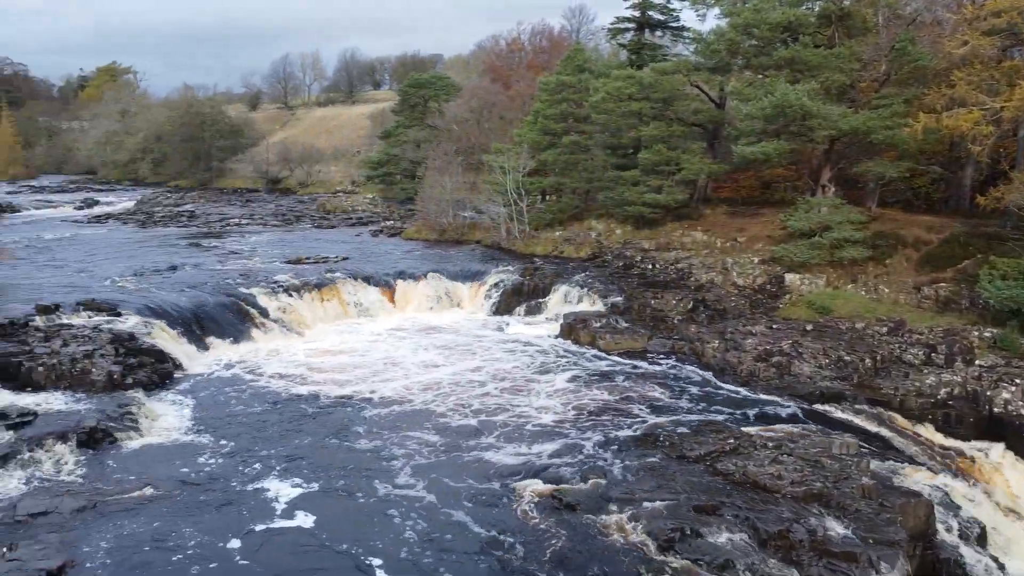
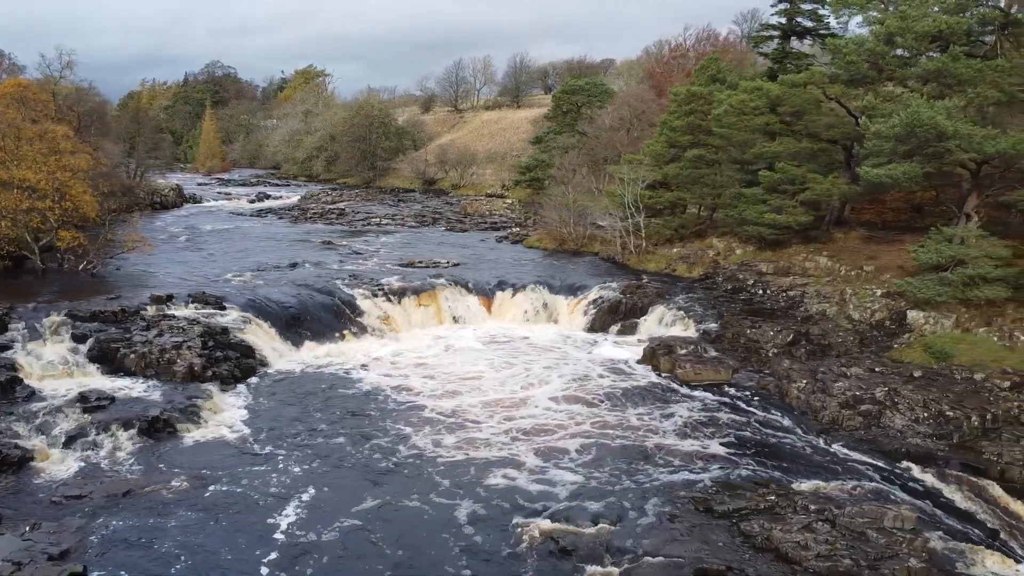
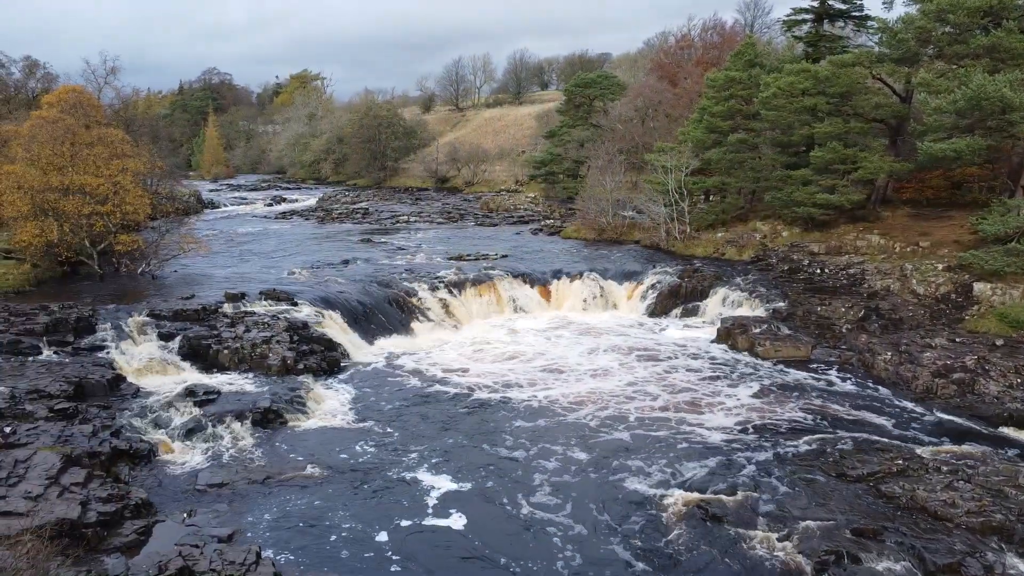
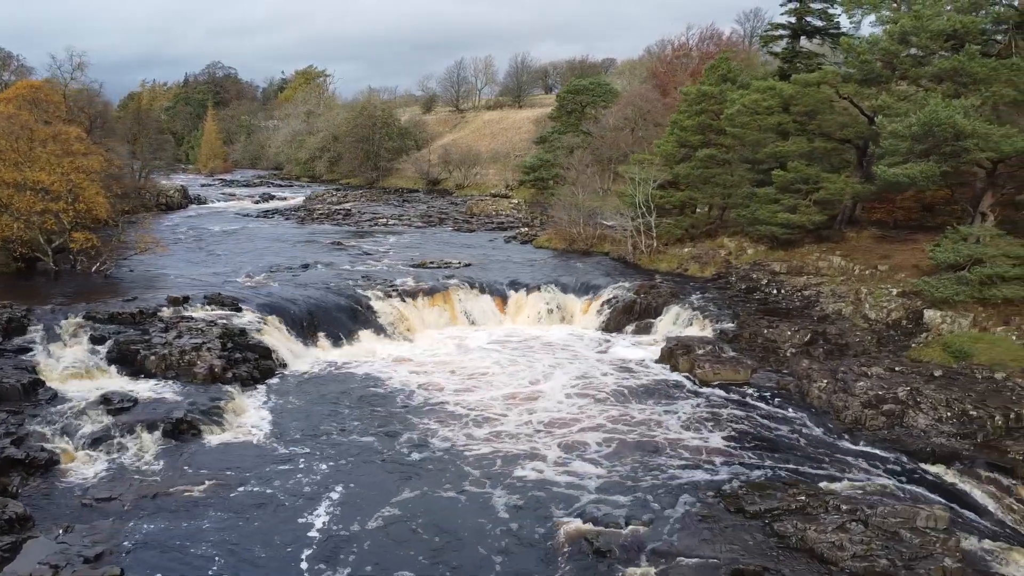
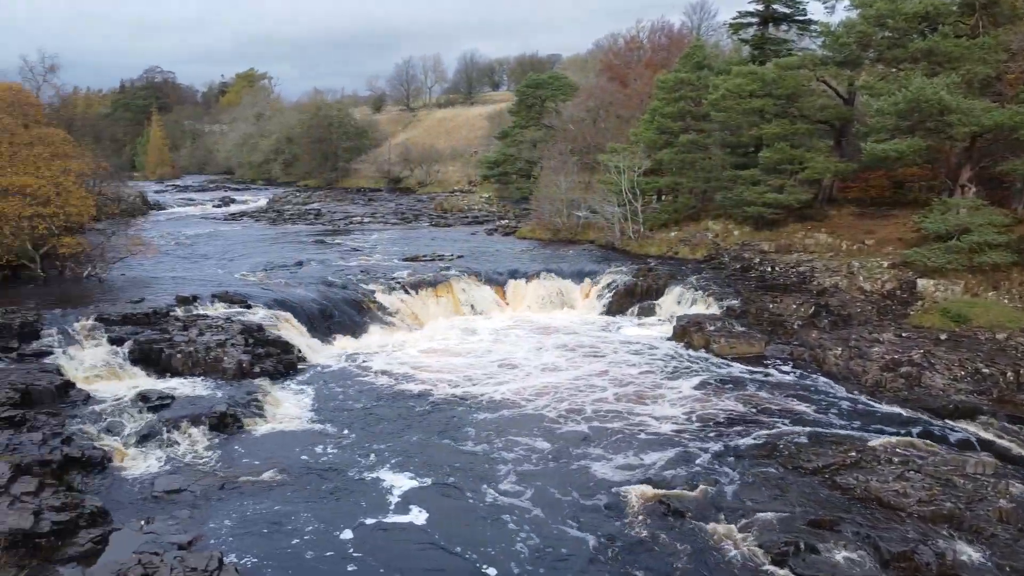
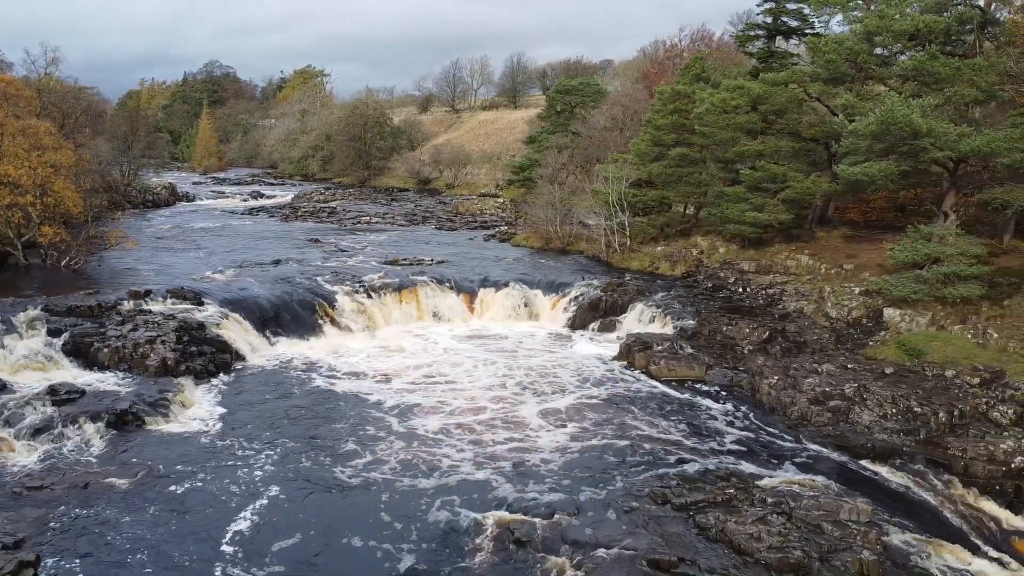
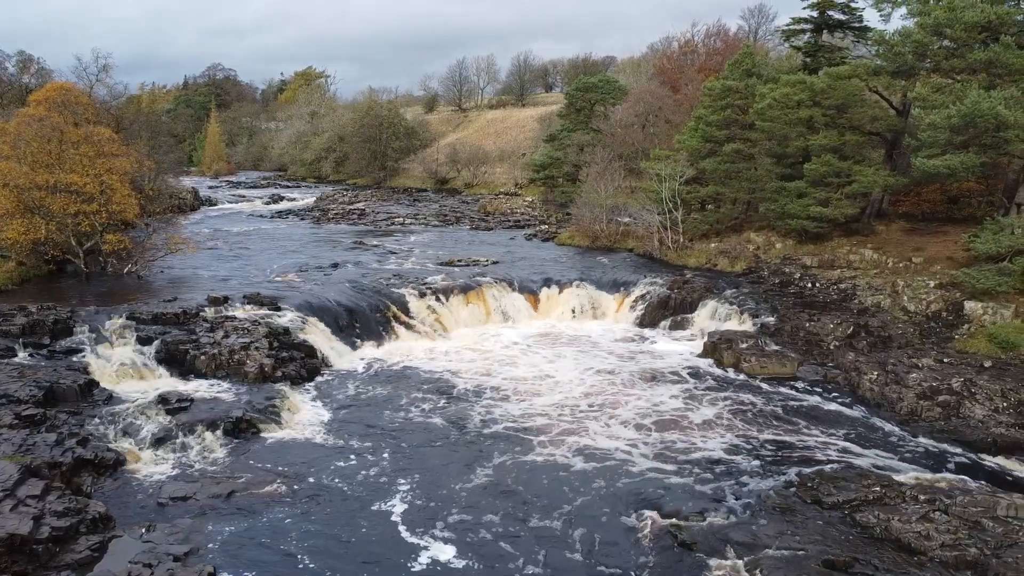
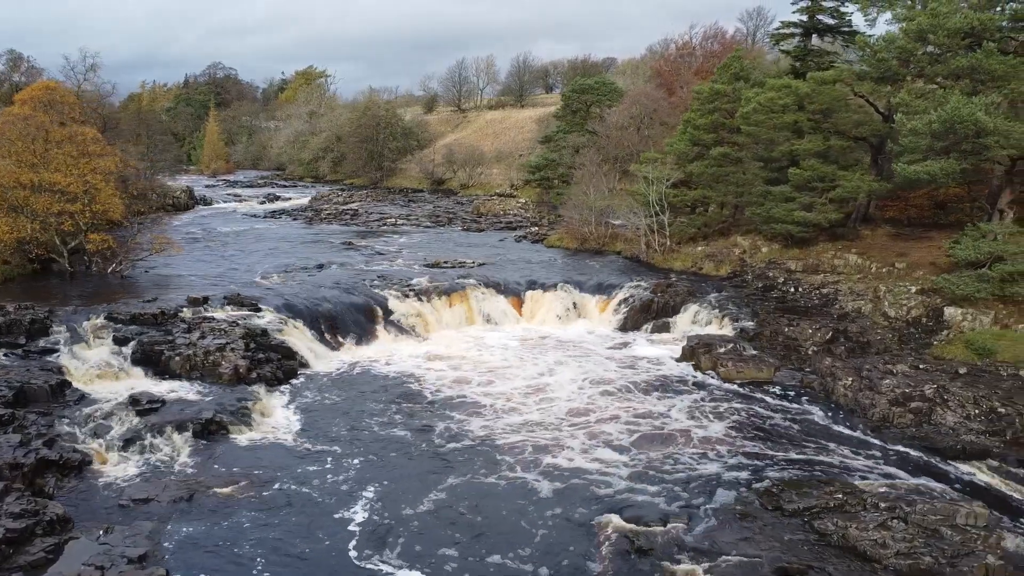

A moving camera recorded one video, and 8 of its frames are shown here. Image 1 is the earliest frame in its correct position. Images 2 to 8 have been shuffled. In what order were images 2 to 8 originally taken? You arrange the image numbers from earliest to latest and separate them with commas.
5, 3, 7, 8, 4, 2, 6
